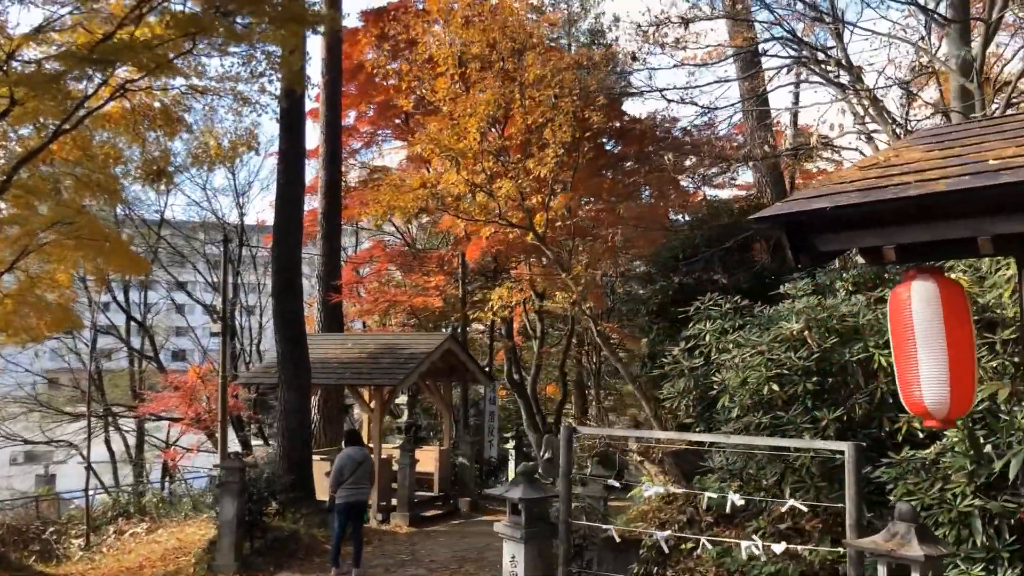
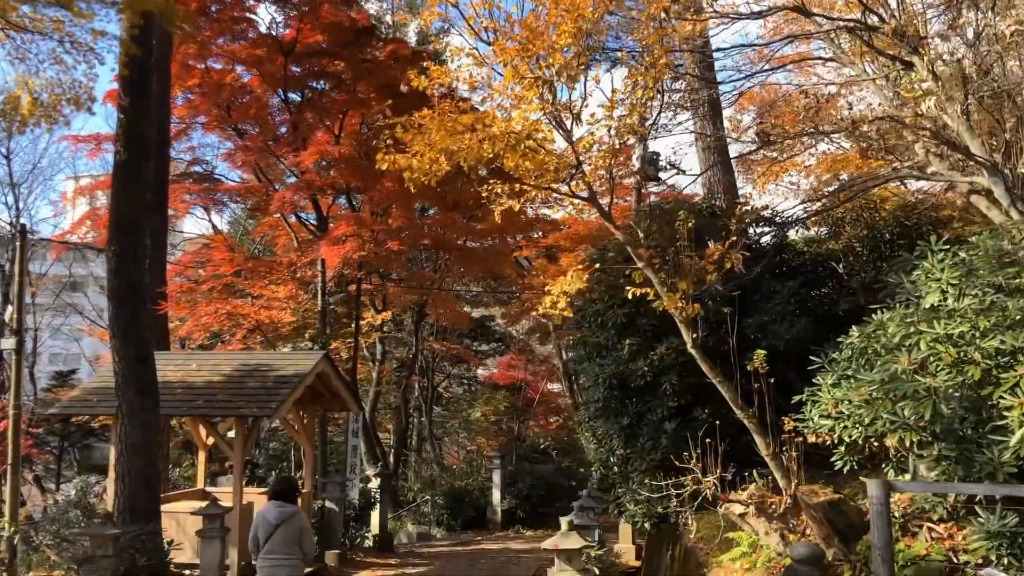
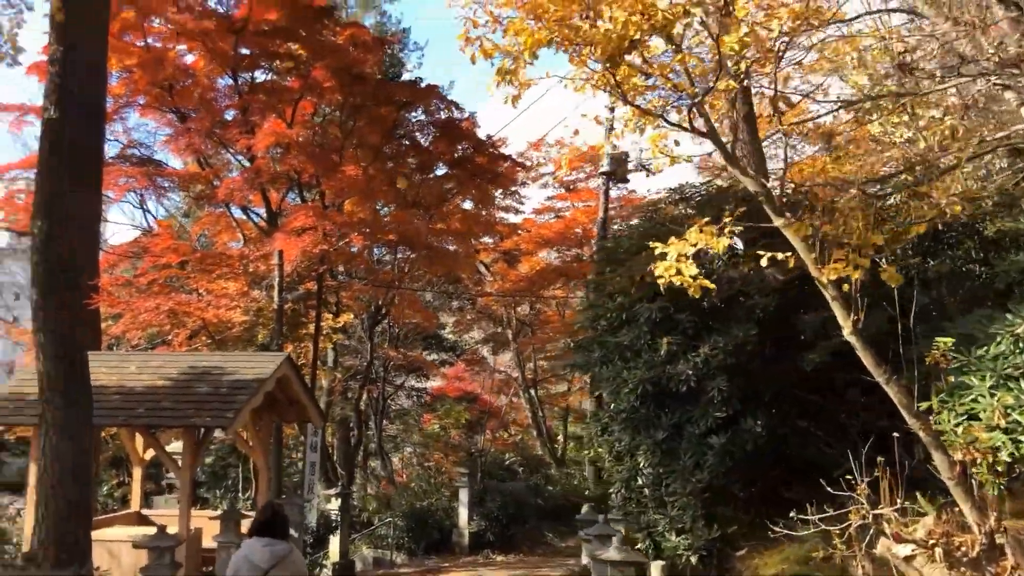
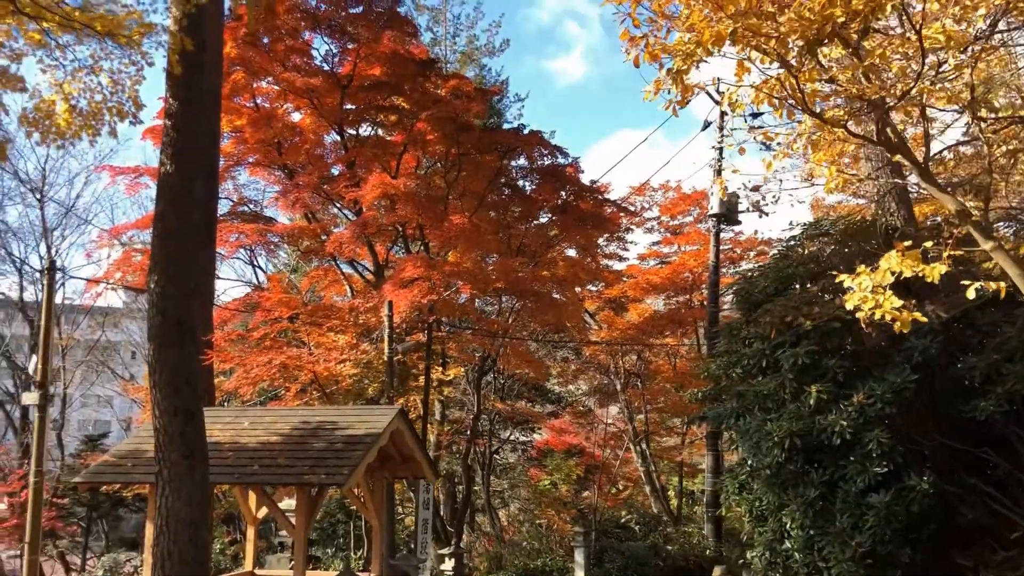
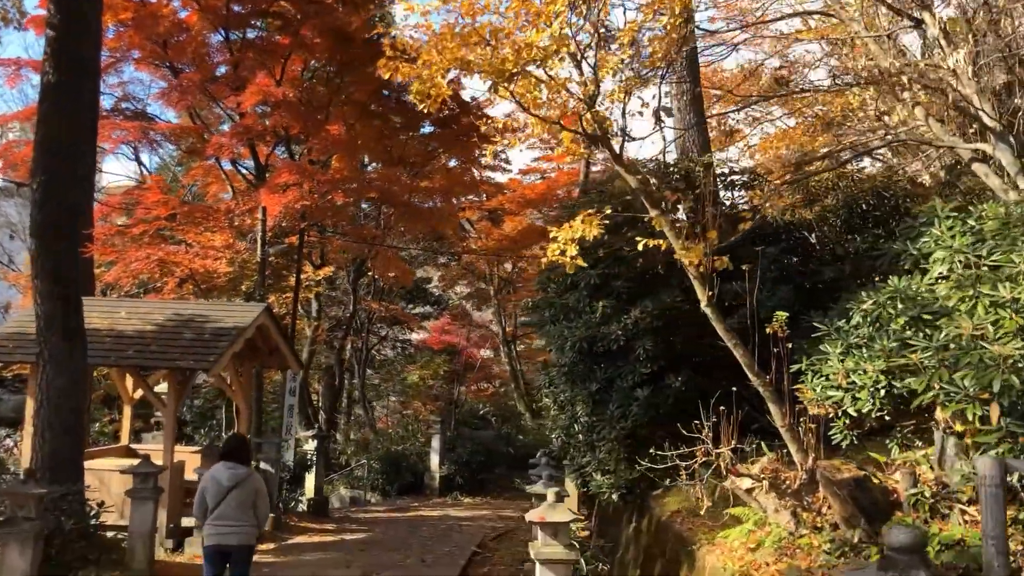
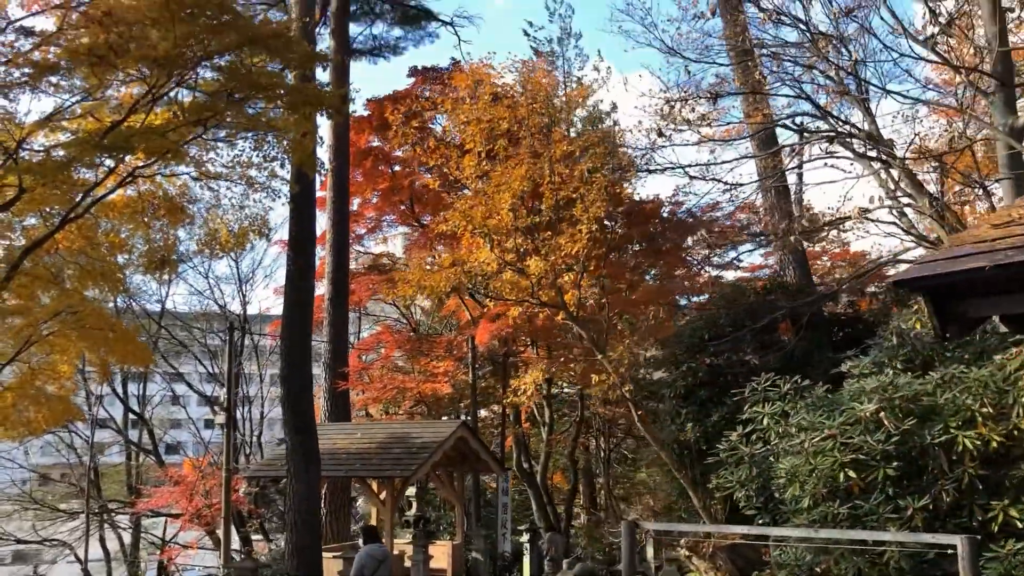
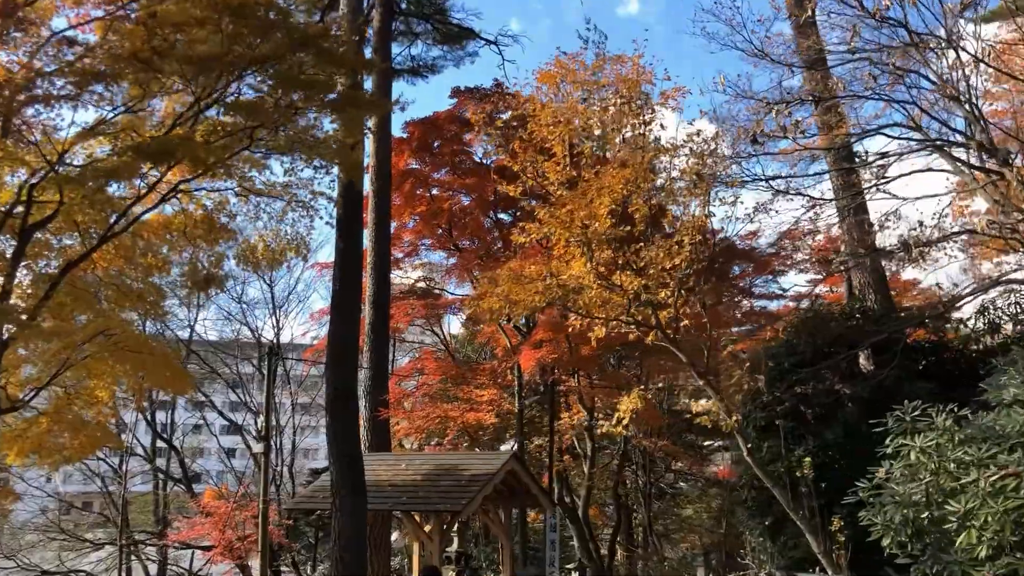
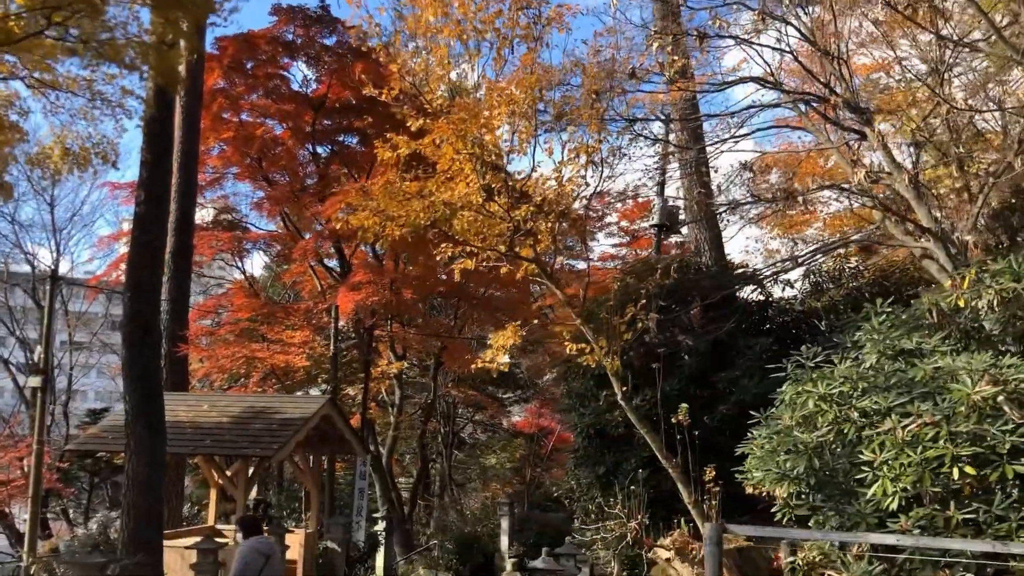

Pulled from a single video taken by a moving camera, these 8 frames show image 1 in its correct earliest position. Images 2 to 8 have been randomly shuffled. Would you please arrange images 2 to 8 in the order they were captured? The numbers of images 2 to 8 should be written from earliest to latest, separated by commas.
6, 7, 8, 2, 5, 3, 4
